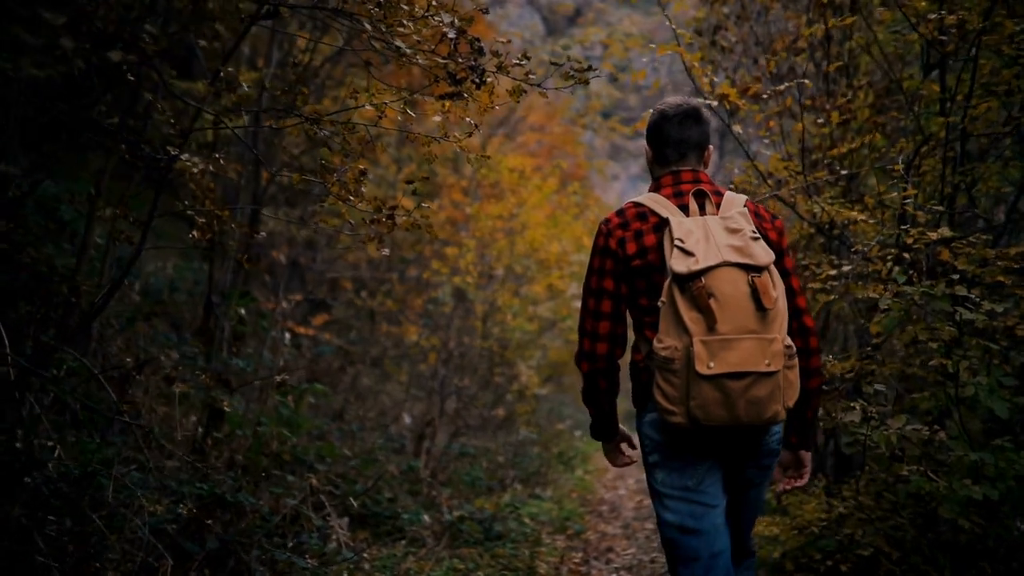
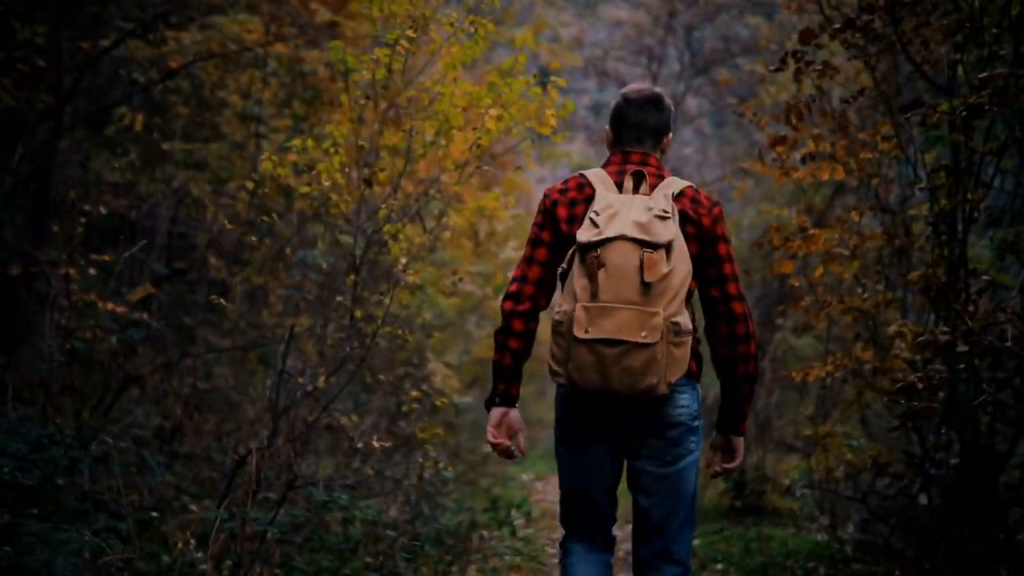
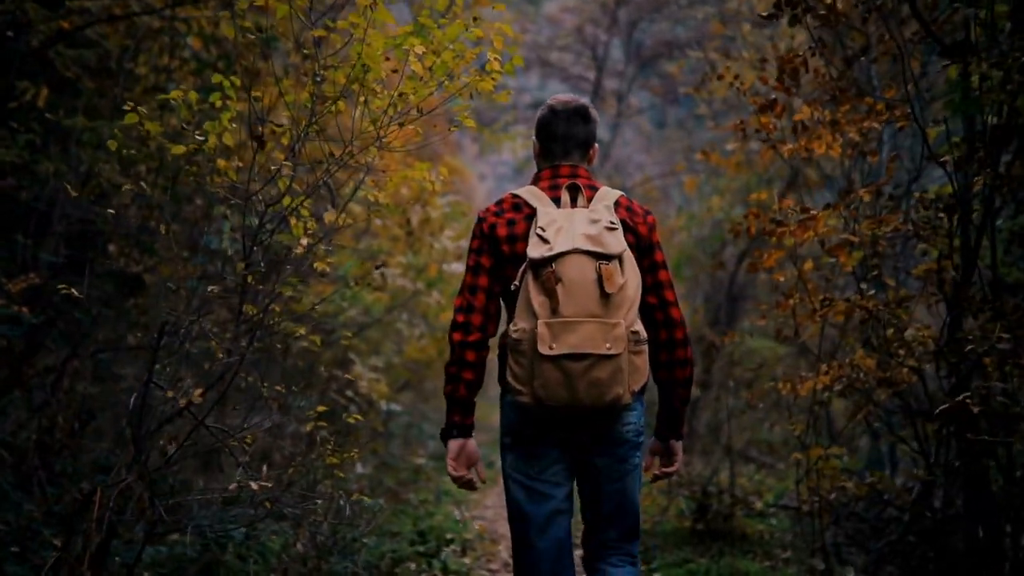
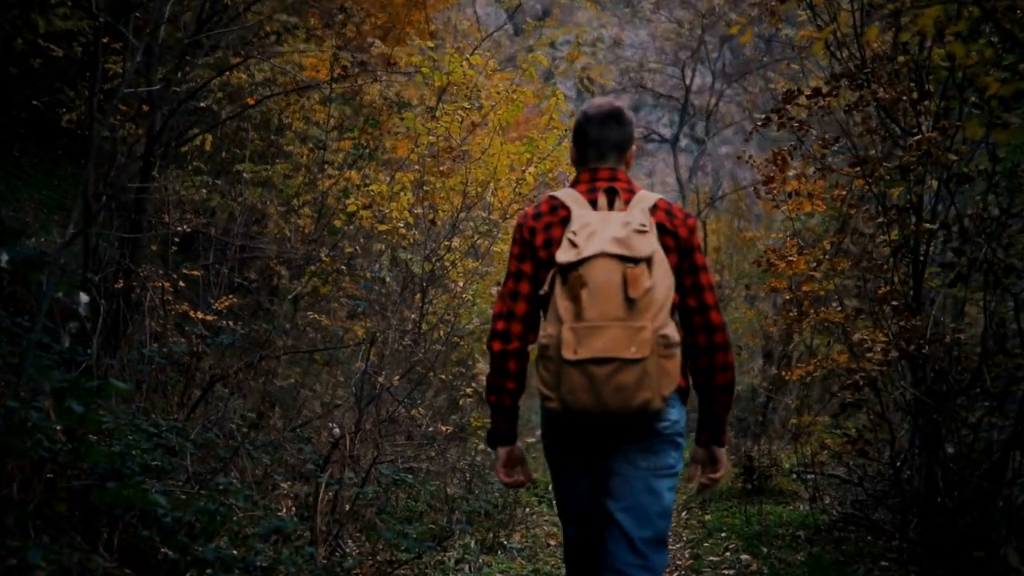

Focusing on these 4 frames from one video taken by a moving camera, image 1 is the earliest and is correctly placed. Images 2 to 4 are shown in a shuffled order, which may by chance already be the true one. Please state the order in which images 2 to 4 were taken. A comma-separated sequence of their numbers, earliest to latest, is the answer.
4, 2, 3
